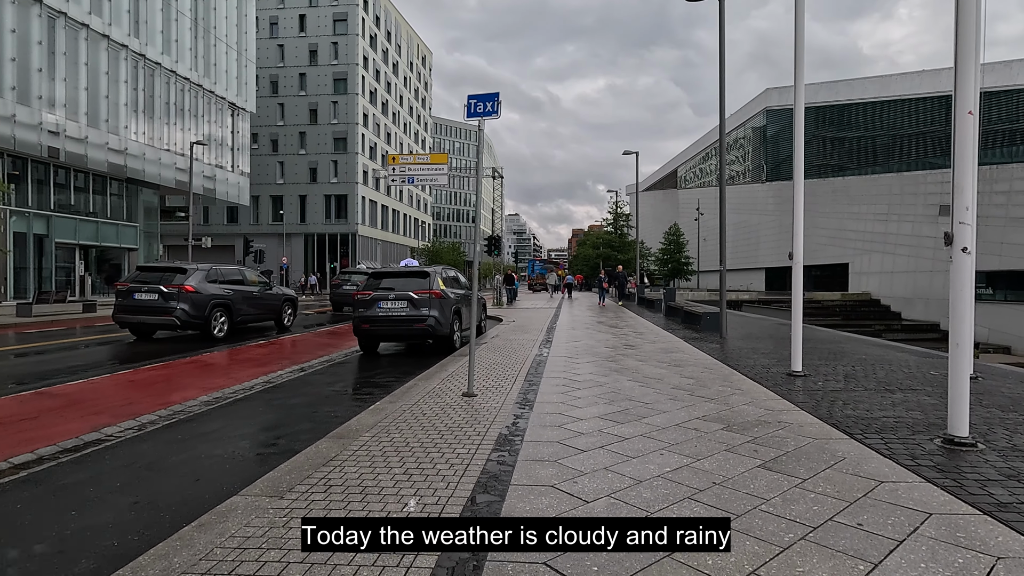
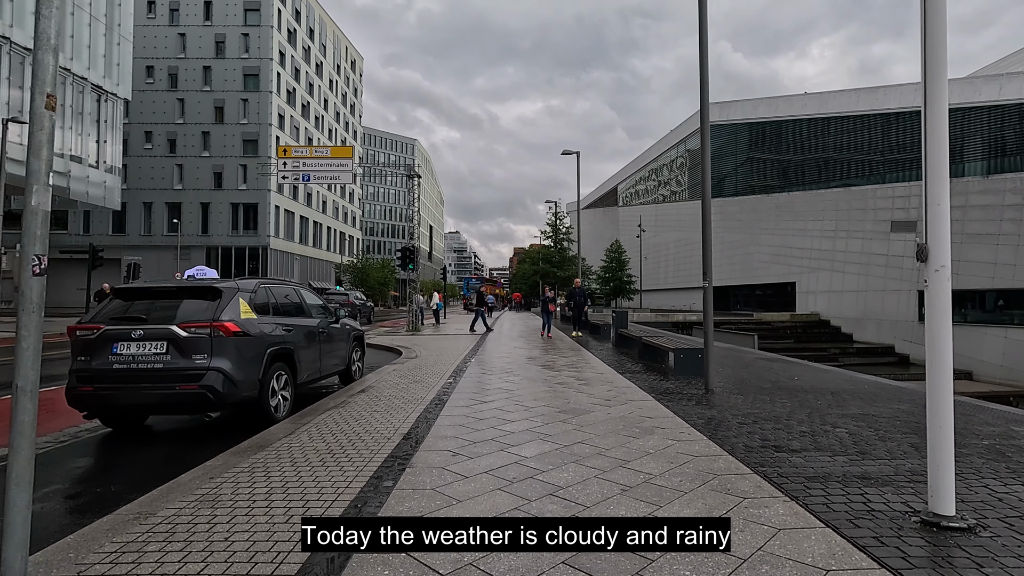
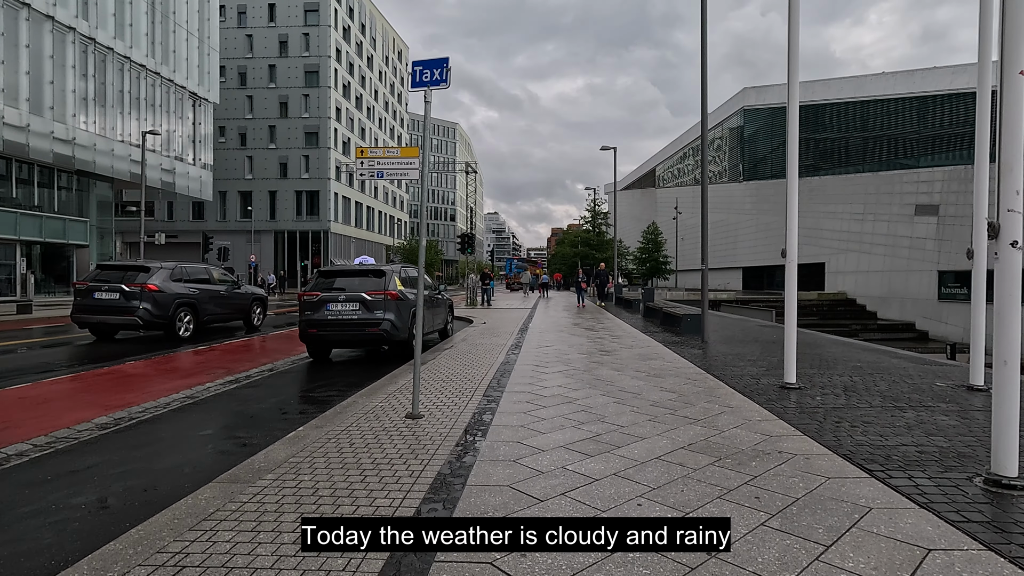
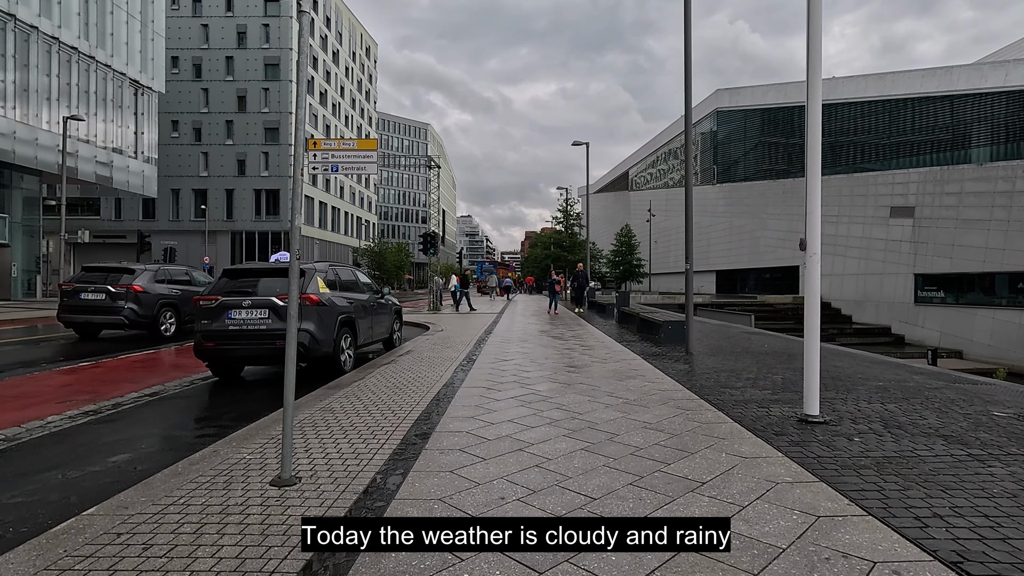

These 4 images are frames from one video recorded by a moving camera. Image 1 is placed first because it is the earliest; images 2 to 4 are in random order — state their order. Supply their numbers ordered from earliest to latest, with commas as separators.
3, 4, 2
